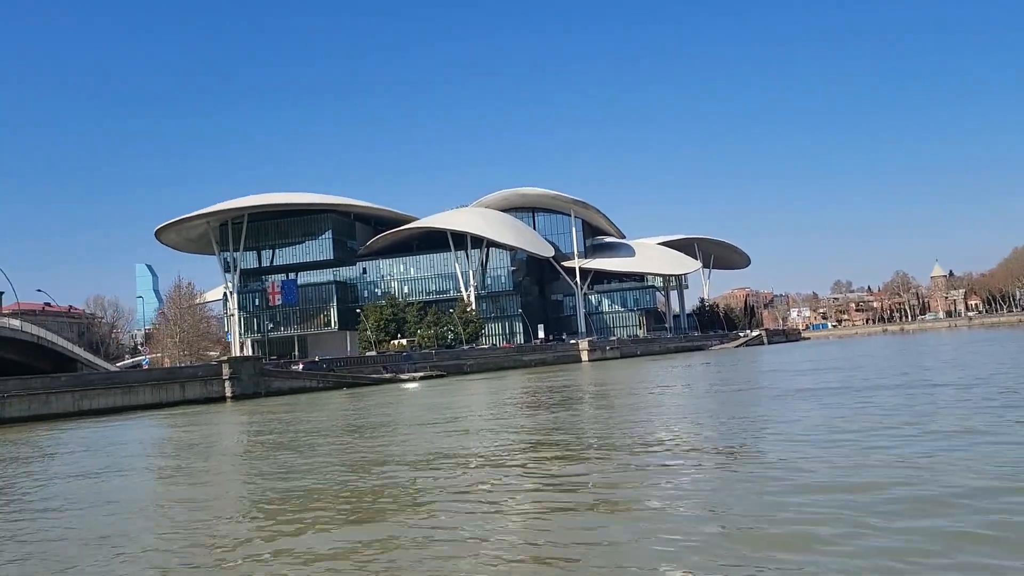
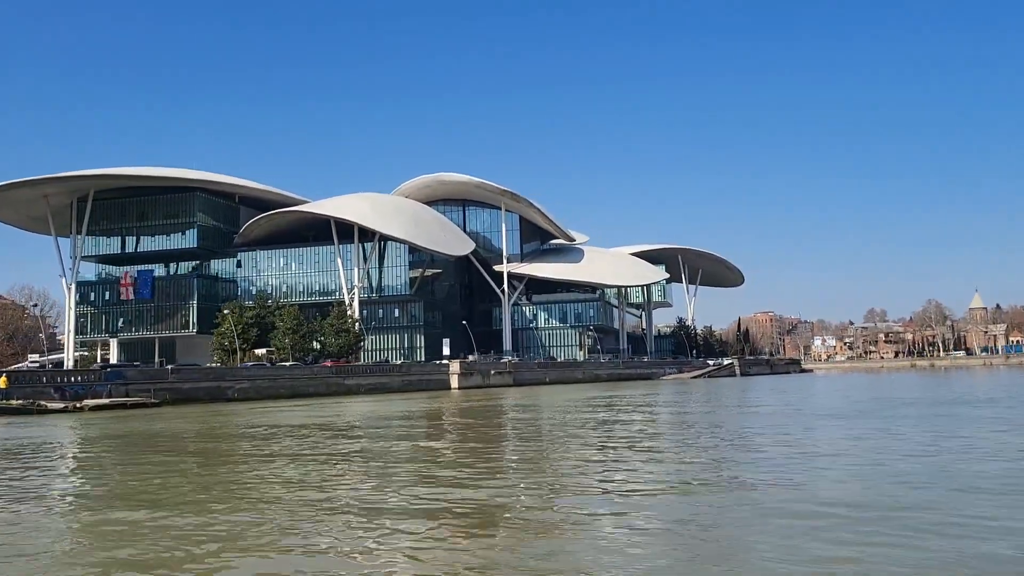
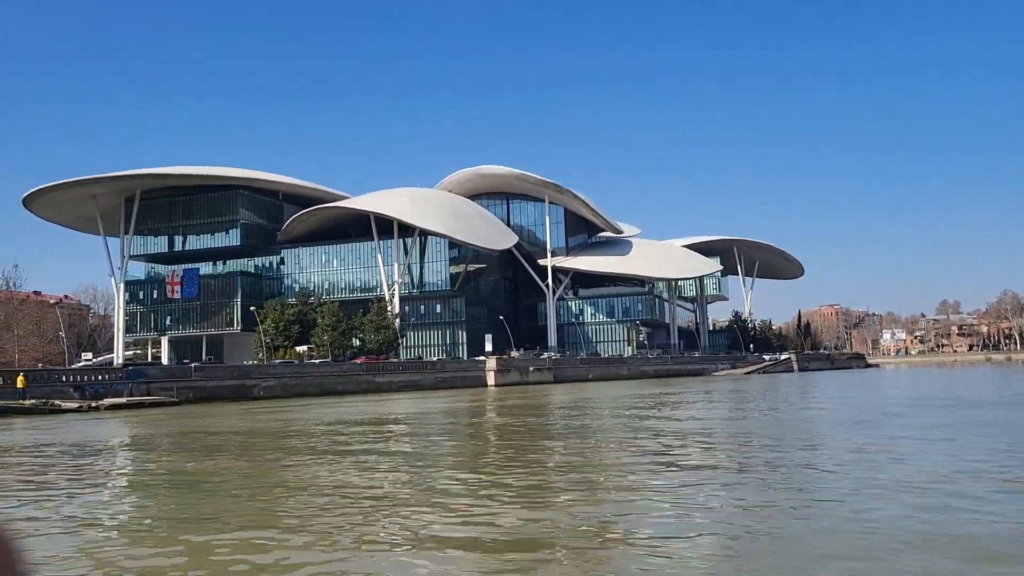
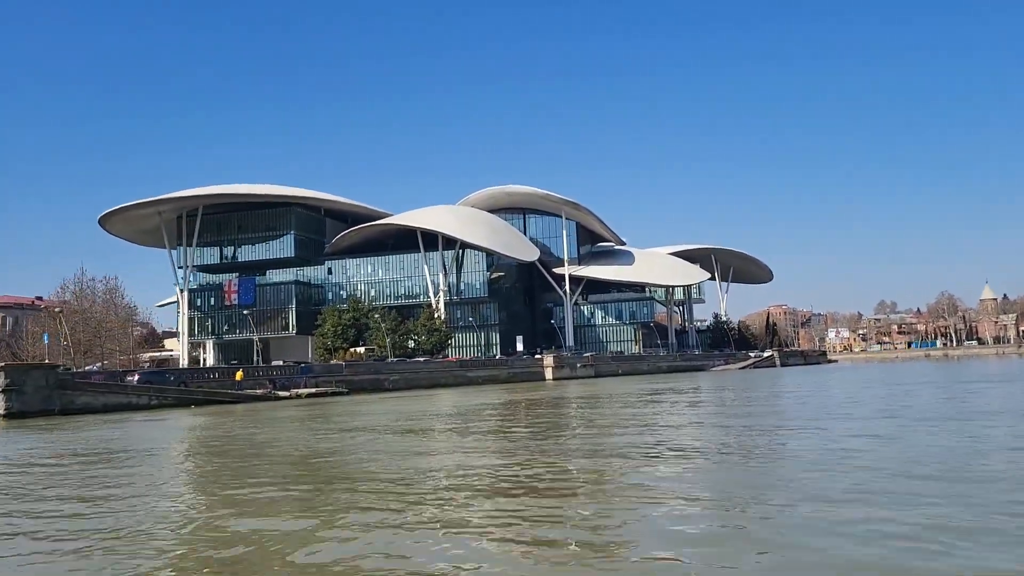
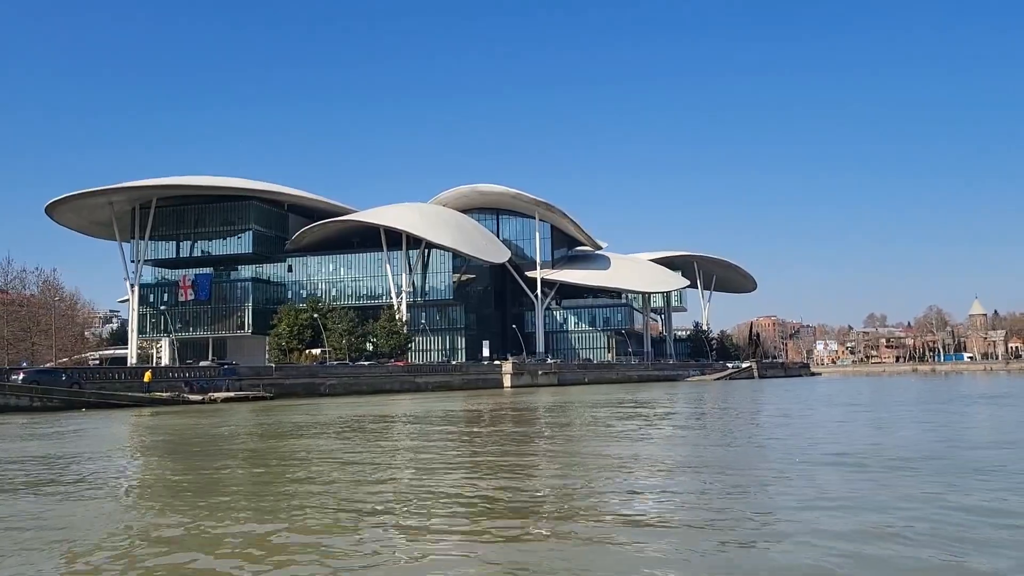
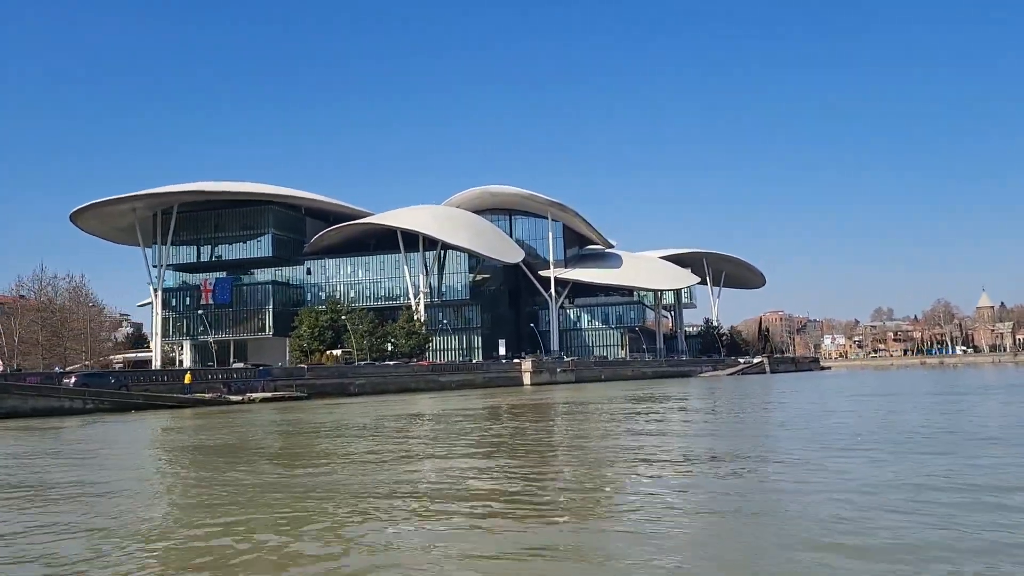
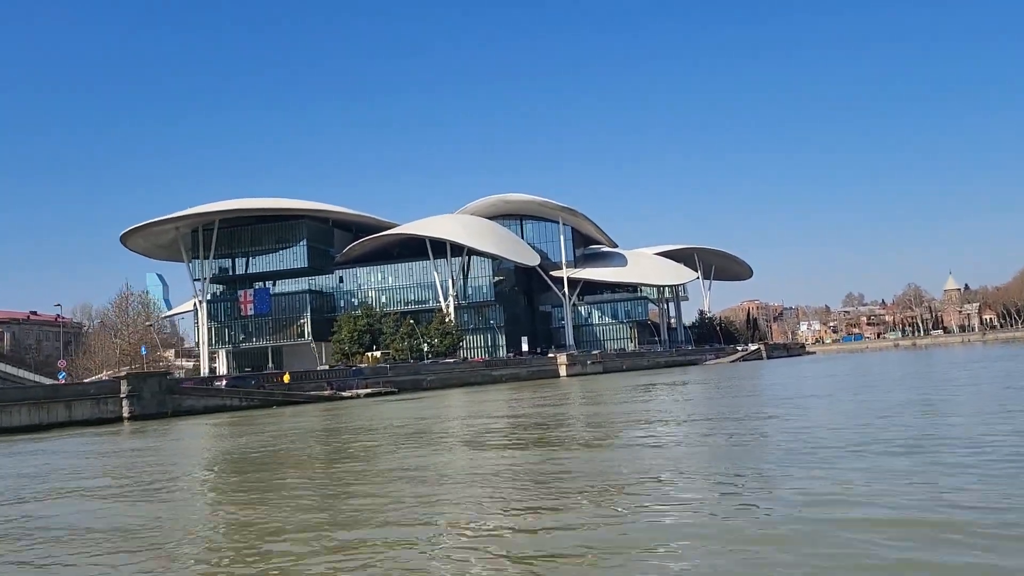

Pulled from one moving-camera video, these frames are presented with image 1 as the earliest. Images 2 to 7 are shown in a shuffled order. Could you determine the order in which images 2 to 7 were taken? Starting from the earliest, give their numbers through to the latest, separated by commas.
7, 4, 6, 5, 2, 3
